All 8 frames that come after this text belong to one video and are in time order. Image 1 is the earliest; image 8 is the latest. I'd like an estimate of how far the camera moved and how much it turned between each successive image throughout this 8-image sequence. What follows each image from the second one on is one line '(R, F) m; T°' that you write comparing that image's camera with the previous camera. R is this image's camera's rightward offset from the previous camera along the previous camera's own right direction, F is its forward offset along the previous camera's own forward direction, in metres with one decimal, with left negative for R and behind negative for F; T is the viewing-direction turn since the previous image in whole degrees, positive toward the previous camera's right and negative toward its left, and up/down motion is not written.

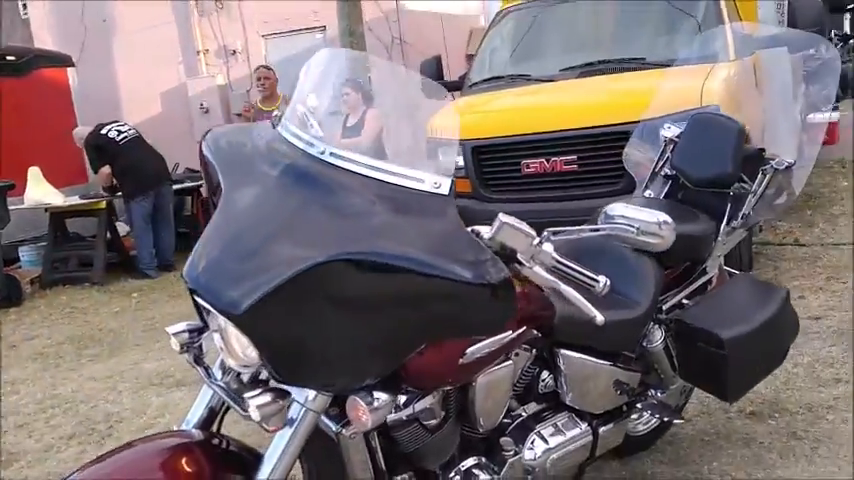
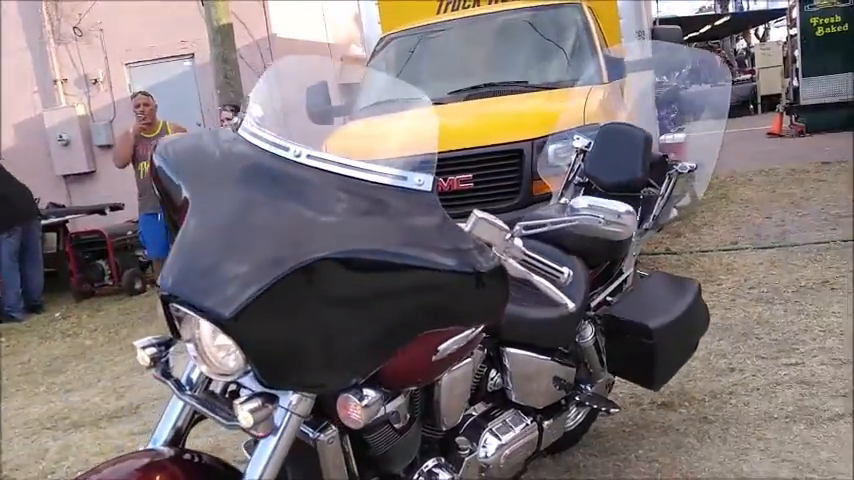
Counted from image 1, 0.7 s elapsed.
(-0.3, 0.0) m; +10°
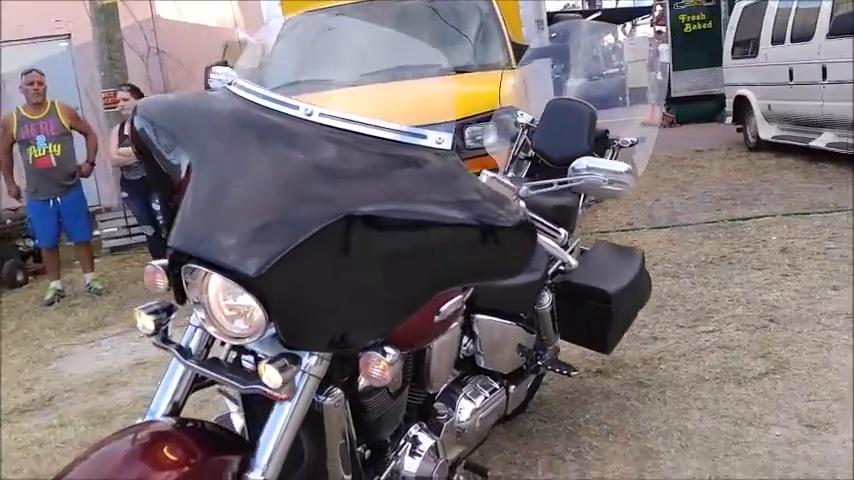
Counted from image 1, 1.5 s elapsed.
(-0.3, 0.0) m; +9°
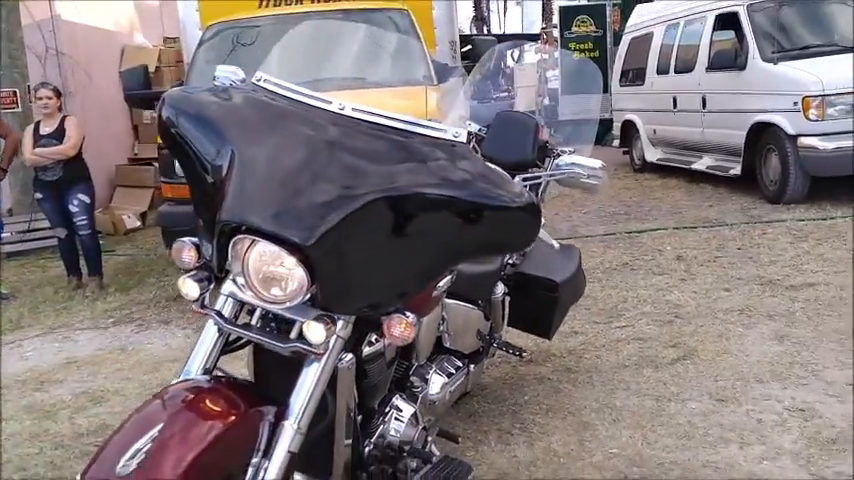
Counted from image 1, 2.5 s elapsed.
(-0.3, -0.3) m; +8°
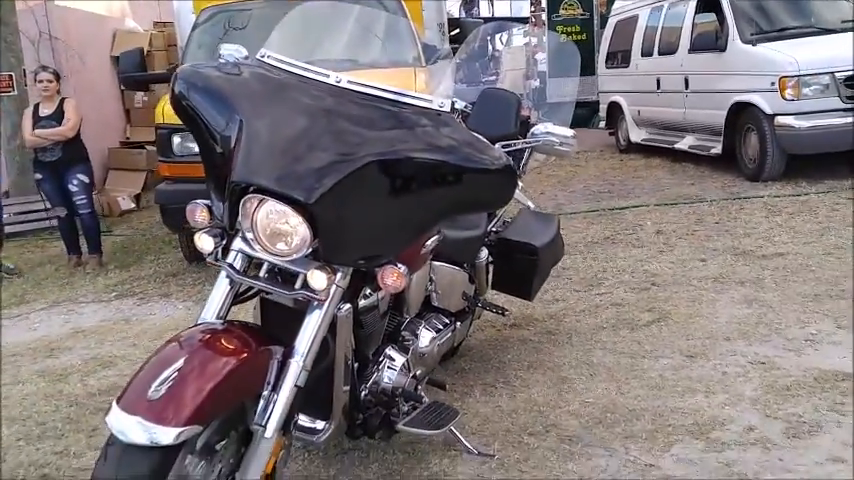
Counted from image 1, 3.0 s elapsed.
(0.0, -0.3) m; +1°
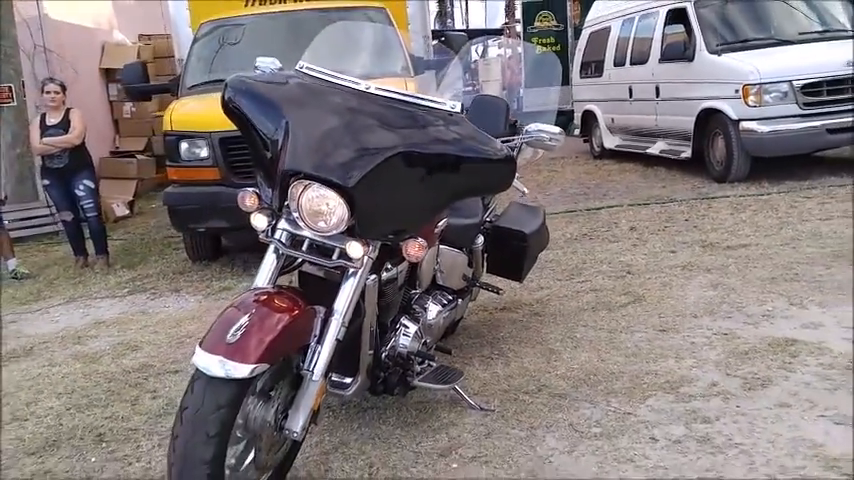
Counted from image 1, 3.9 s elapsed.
(-0.1, -0.5) m; +2°
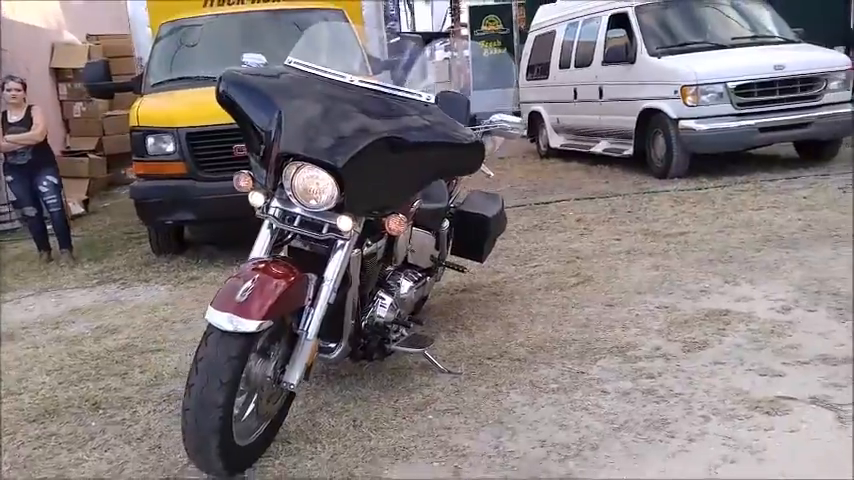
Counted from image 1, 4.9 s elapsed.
(-0.1, -0.4) m; +4°
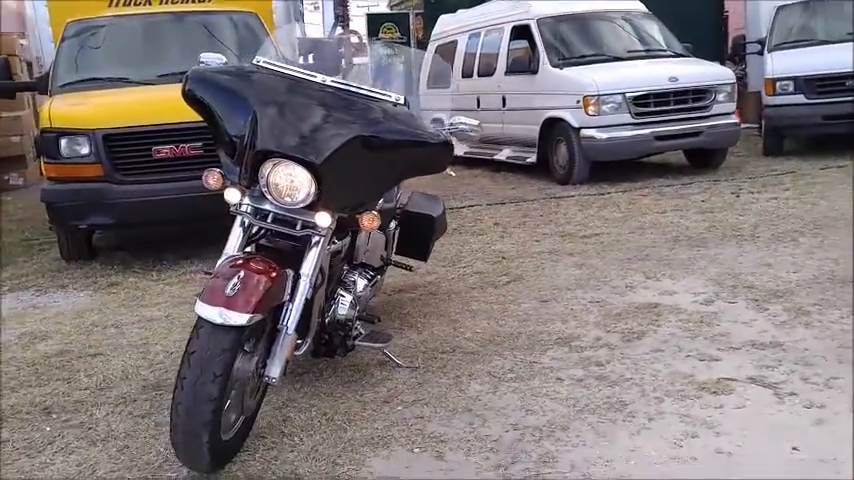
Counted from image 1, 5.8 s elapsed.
(-0.3, -0.1) m; +8°
